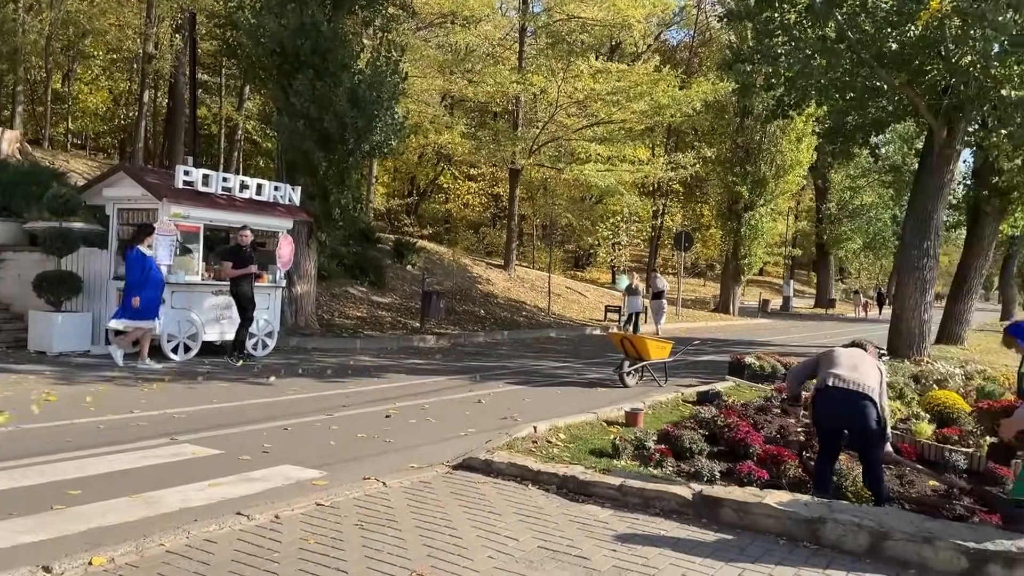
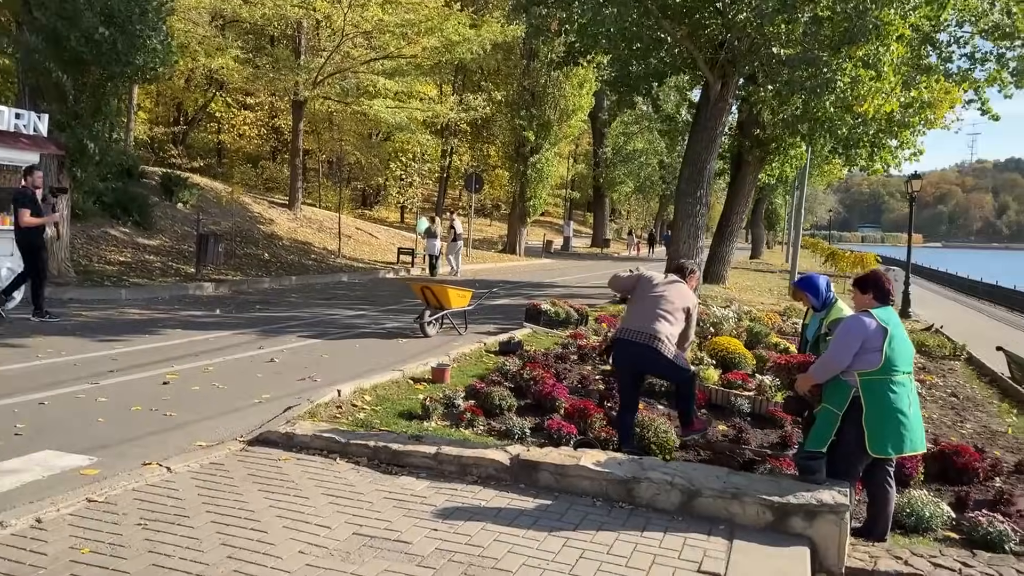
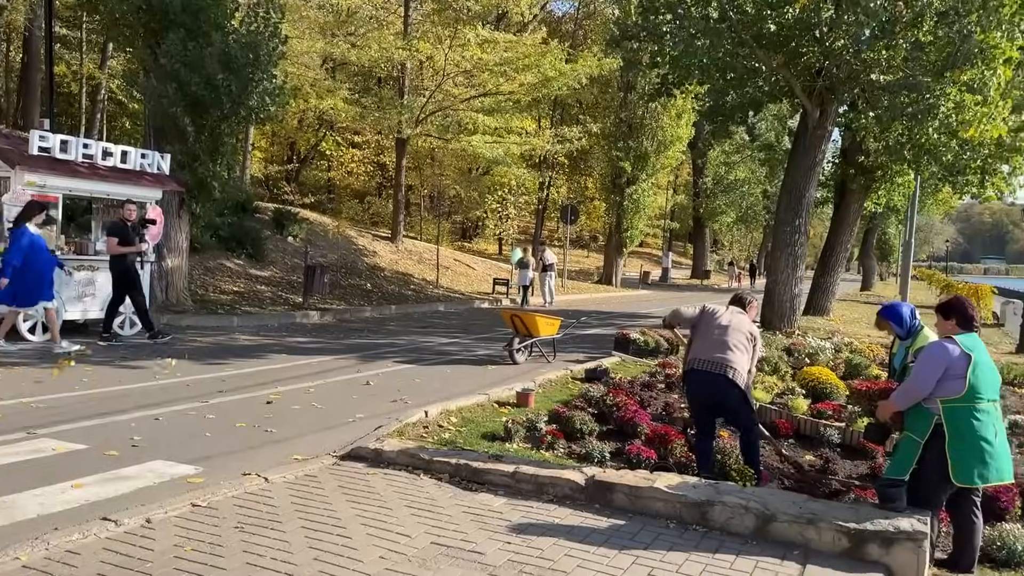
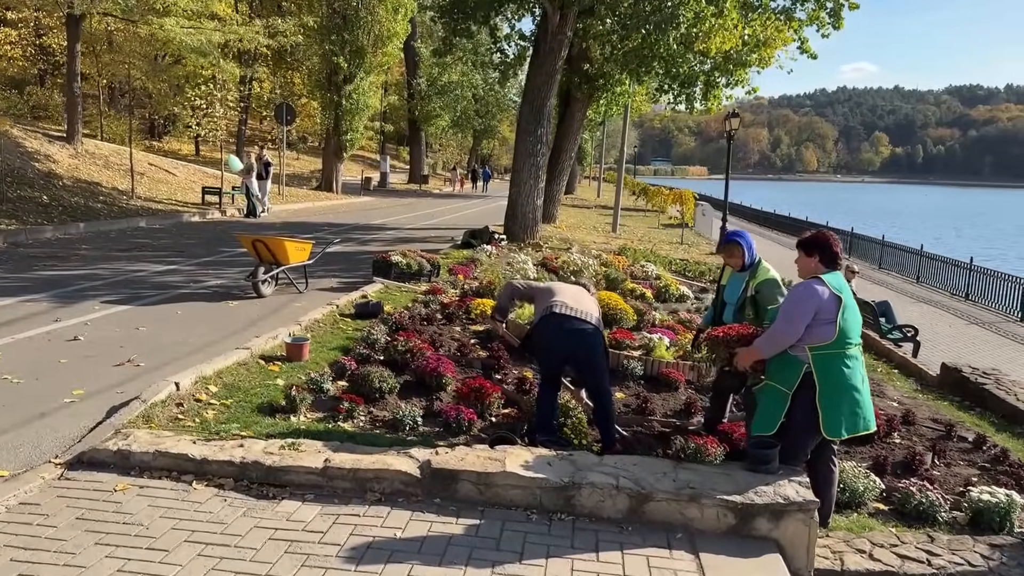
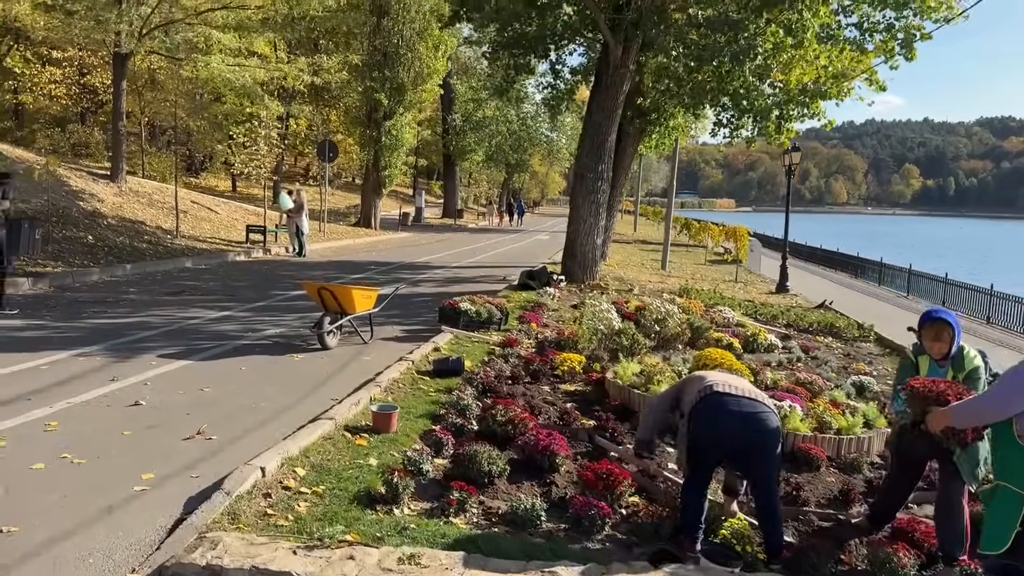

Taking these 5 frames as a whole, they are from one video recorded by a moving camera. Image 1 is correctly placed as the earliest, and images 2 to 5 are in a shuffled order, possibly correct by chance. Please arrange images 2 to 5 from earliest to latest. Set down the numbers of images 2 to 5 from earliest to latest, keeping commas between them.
3, 2, 4, 5
